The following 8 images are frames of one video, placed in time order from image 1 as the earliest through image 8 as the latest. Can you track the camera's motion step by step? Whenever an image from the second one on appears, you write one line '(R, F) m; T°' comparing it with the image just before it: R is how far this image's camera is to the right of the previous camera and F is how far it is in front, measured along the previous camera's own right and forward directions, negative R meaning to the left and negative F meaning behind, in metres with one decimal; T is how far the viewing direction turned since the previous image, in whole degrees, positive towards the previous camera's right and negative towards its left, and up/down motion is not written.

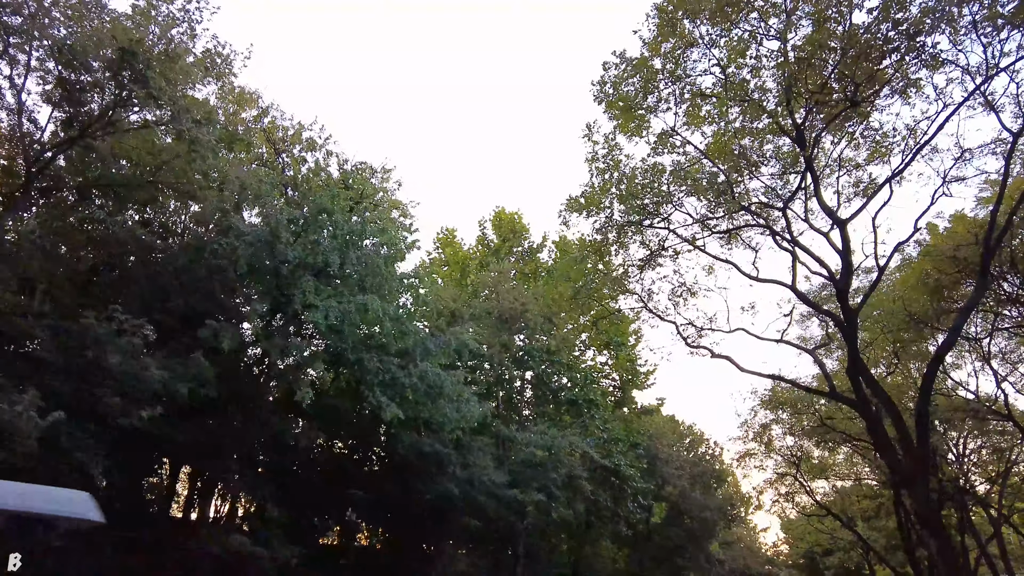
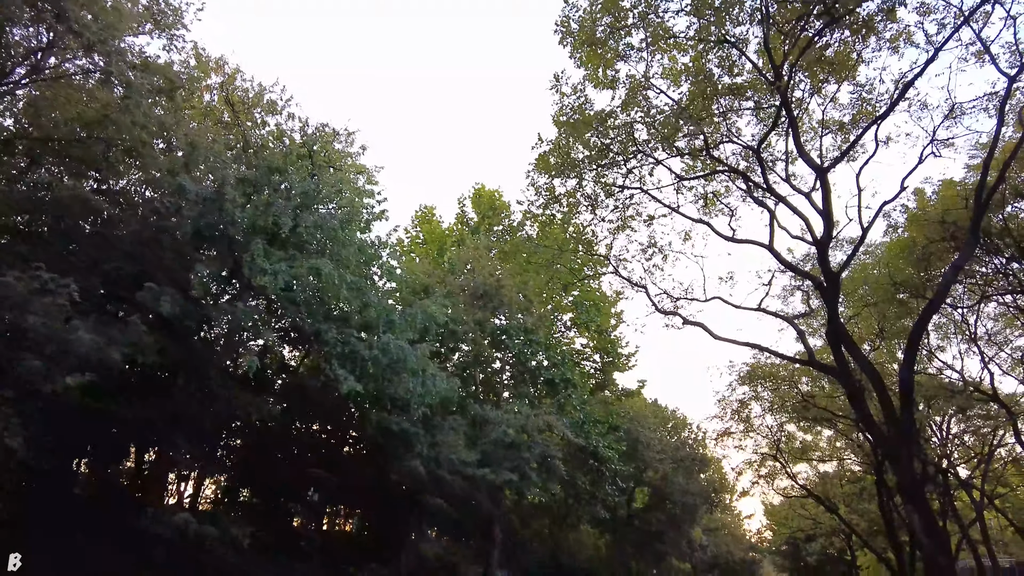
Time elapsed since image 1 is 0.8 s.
(+0.5, +0.8) m; +1°
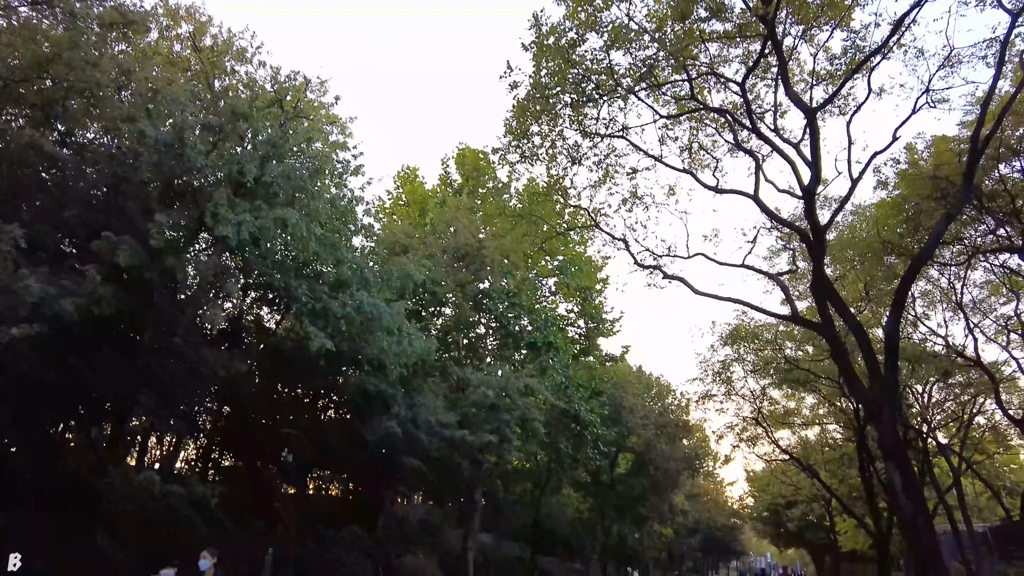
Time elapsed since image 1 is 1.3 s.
(+0.2, +0.4) m; +1°
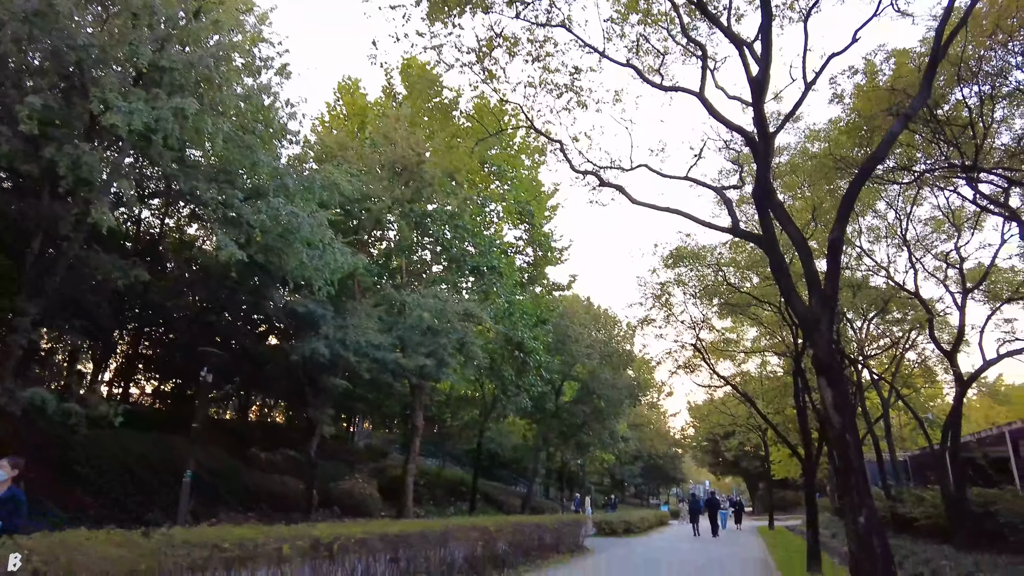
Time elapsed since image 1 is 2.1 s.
(+0.5, +0.8) m; +4°
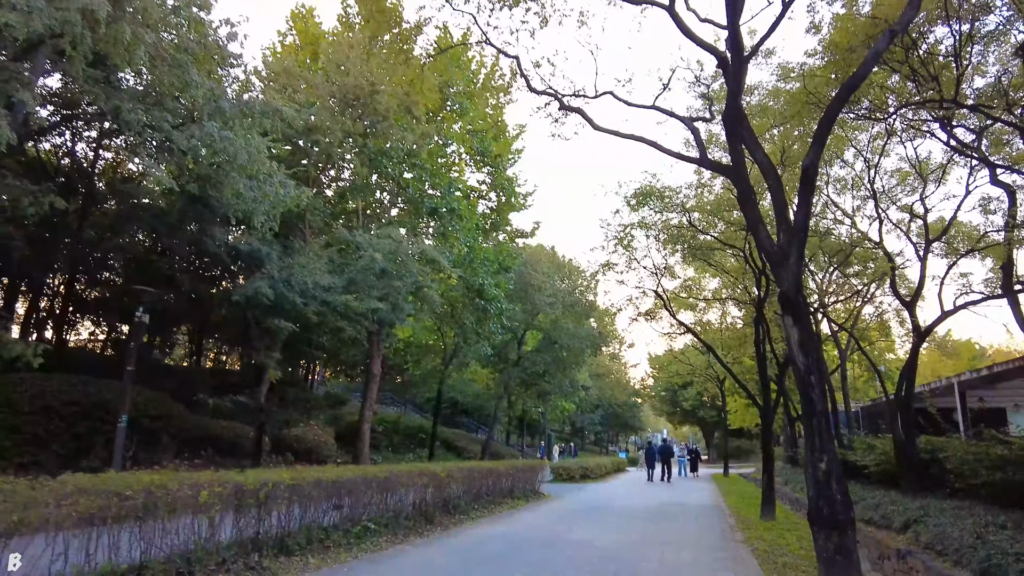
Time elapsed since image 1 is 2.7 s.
(+0.2, +0.7) m; +3°
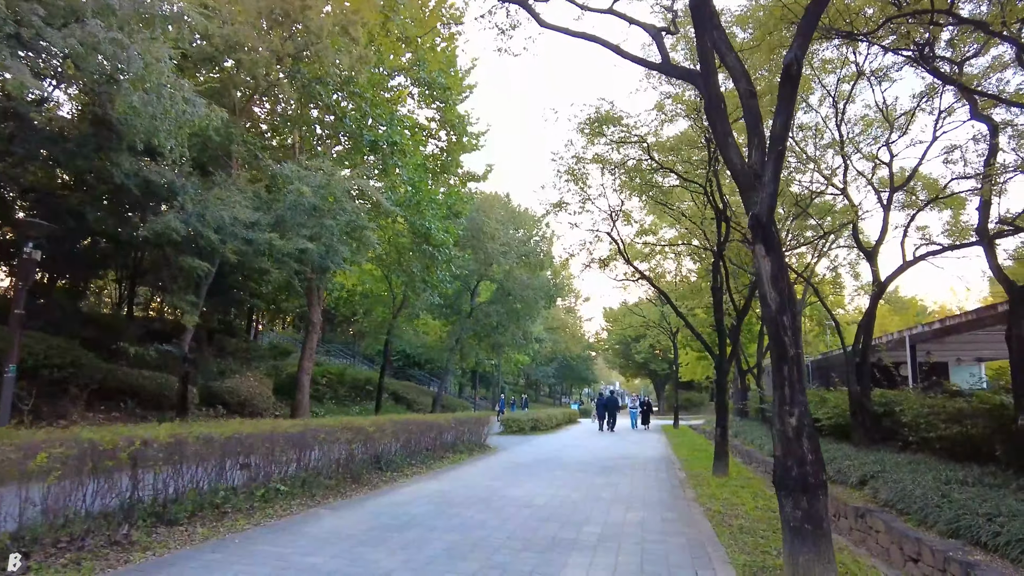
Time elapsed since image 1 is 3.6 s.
(+0.3, +1.2) m; +4°
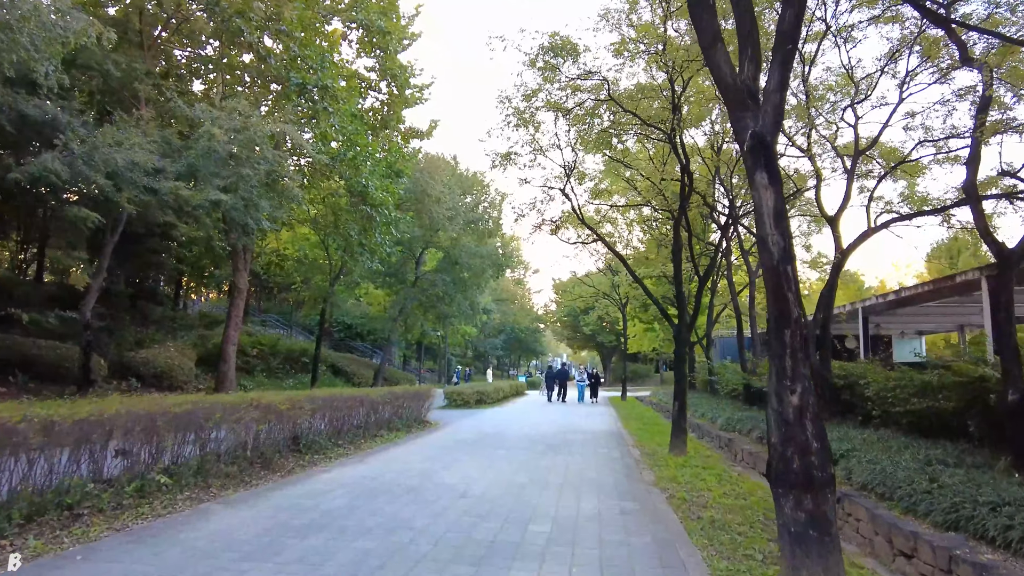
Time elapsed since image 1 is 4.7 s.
(+0.1, +1.4) m; +4°
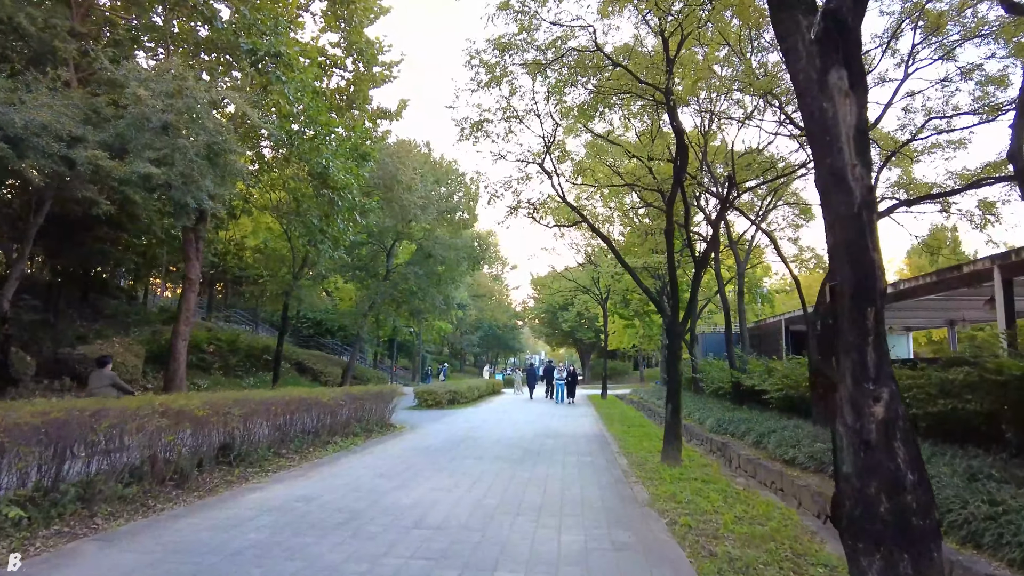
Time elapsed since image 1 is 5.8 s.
(+0.1, +1.5) m; +2°
